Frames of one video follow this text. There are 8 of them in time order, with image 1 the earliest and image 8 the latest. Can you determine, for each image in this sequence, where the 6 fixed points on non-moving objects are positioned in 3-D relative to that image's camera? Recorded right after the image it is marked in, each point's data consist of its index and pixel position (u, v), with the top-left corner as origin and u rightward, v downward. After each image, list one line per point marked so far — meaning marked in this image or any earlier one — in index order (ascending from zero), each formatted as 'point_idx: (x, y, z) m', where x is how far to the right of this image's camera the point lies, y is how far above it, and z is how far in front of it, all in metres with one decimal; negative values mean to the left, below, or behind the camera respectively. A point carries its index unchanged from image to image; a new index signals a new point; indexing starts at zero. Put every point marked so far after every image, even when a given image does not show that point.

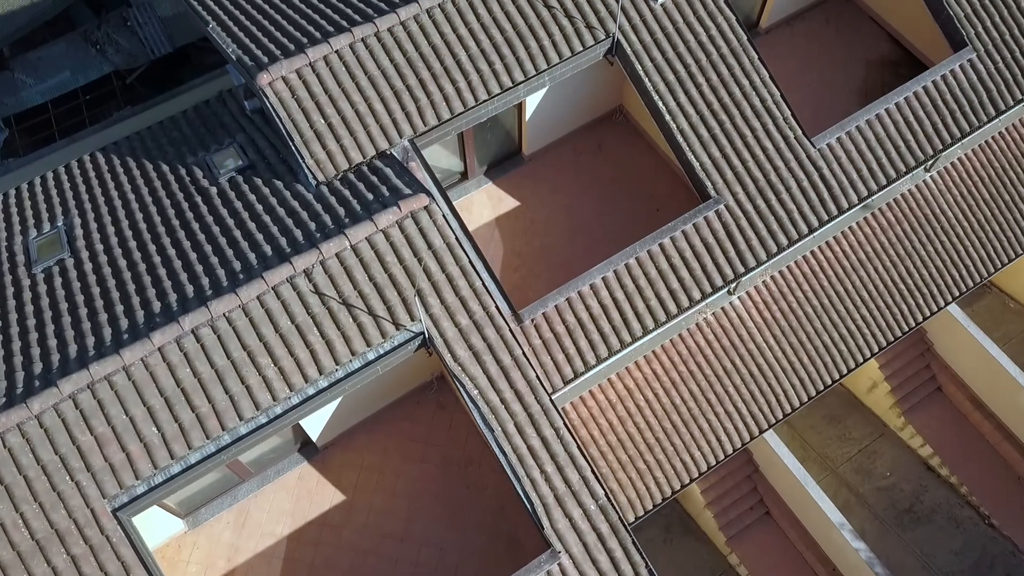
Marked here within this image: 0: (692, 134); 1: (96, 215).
0: (+4.2, +3.6, +15.7) m
1: (-9.4, +1.7, +15.4) m
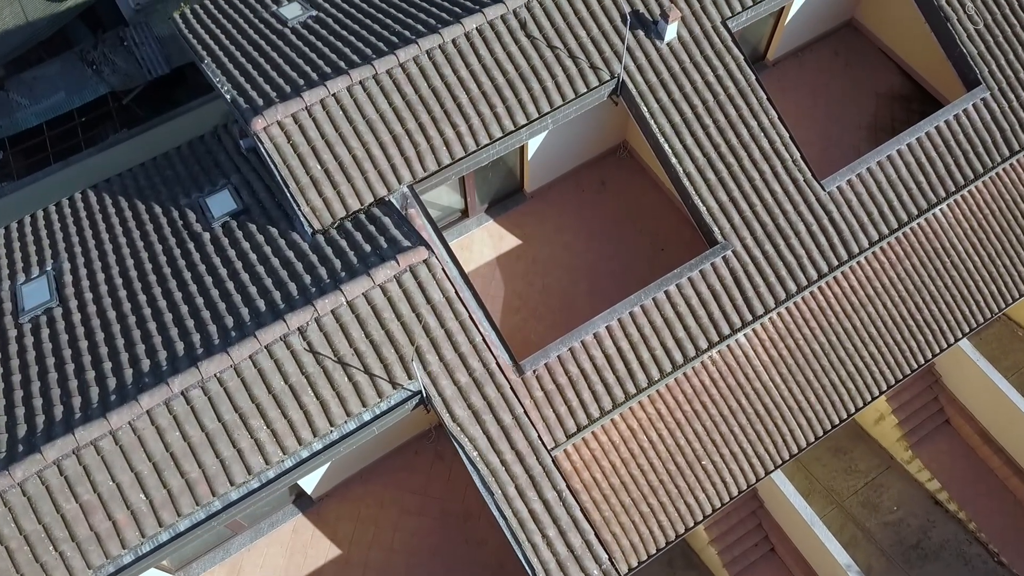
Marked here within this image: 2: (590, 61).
0: (+4.2, +2.5, +15.3) m
1: (-9.3, +0.7, +14.9) m
2: (+1.7, +5.1, +15.2) m
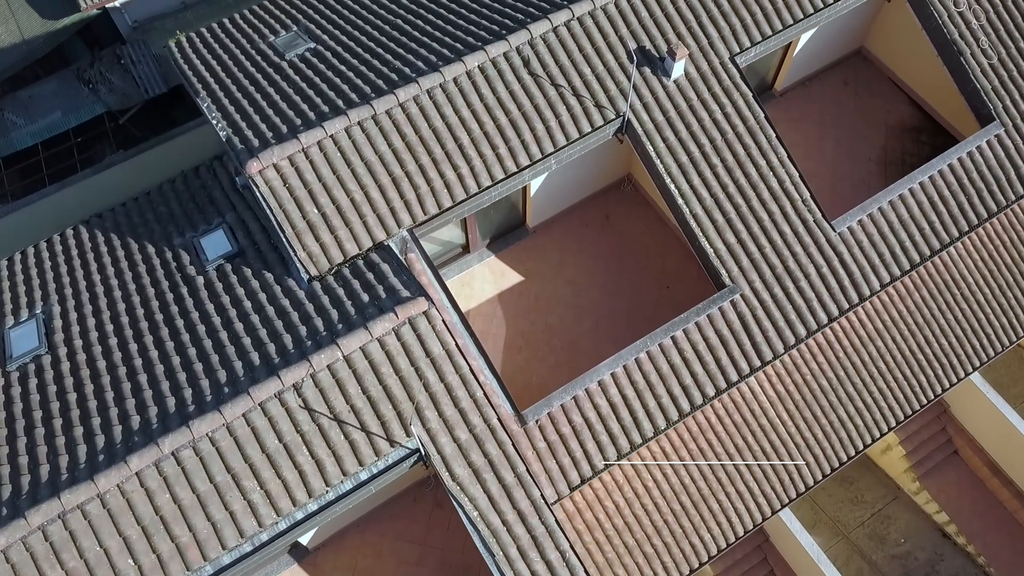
0: (+4.2, +1.5, +14.9) m
1: (-9.3, -0.3, +14.6) m
2: (+1.8, +4.1, +14.8) m
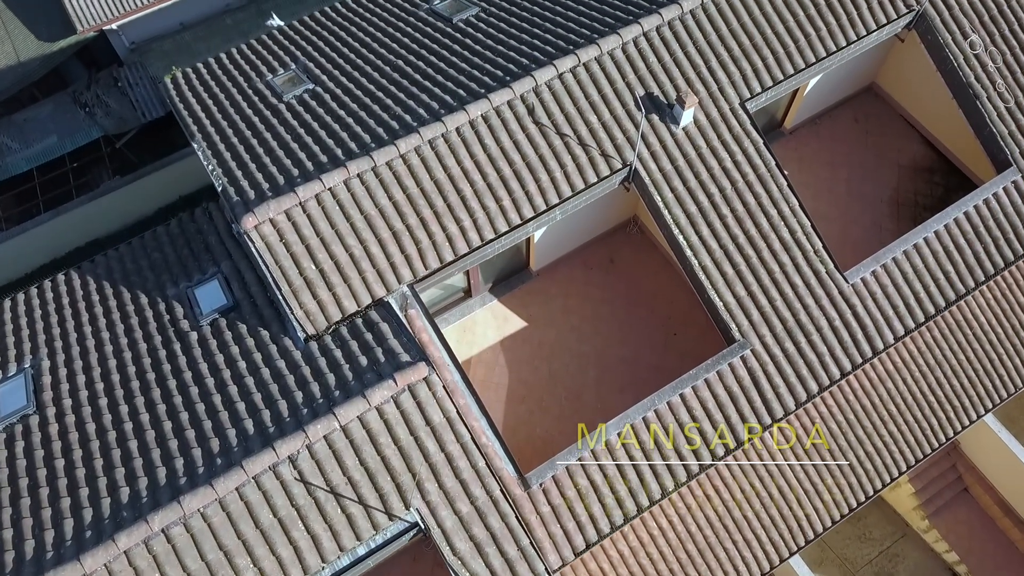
0: (+4.3, +0.4, +14.5) m
1: (-9.2, -1.4, +14.1) m
2: (+1.9, +2.9, +14.4) m
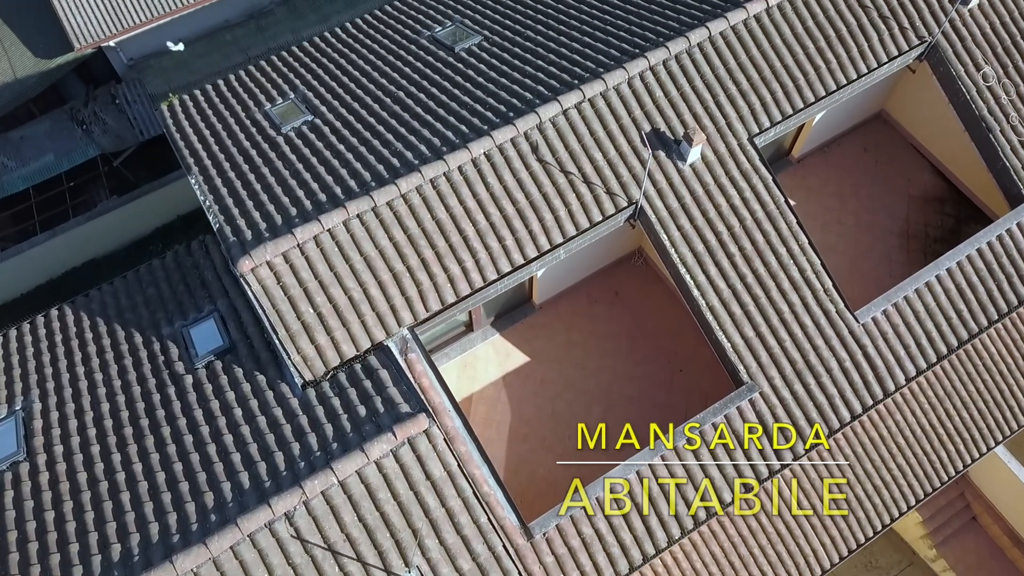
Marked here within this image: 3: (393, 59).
0: (+4.4, -0.5, +14.1) m
1: (-9.2, -2.2, +13.8) m
2: (+1.9, +2.1, +14.0) m
3: (-3.0, +5.7, +17.1) m
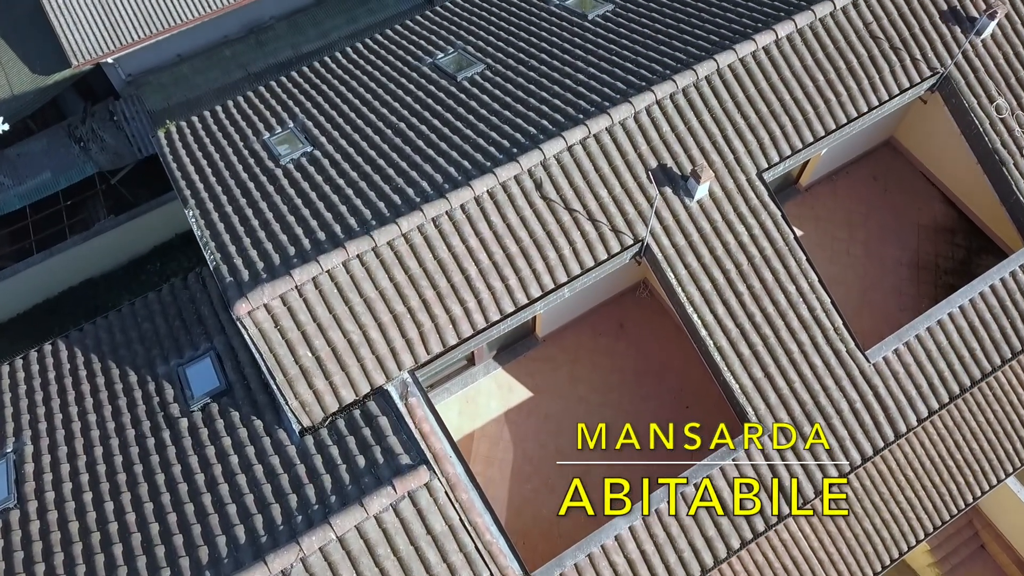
0: (+4.4, -1.3, +13.8) m
1: (-9.1, -3.0, +13.5) m
2: (+2.0, +1.3, +13.7) m
3: (-2.9, +4.9, +16.8) m
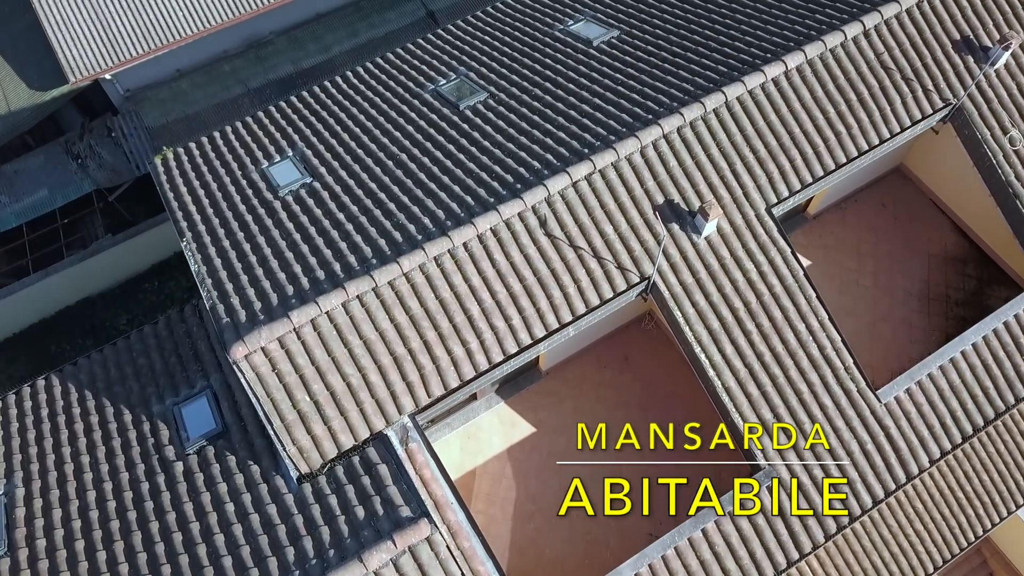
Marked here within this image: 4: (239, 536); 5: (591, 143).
0: (+4.5, -2.1, +13.5) m
1: (-9.1, -3.8, +13.2) m
2: (+2.1, +0.5, +13.4) m
3: (-2.8, +4.2, +16.5) m
4: (-4.6, -4.2, +11.5) m
5: (+1.6, +3.0, +14.0) m
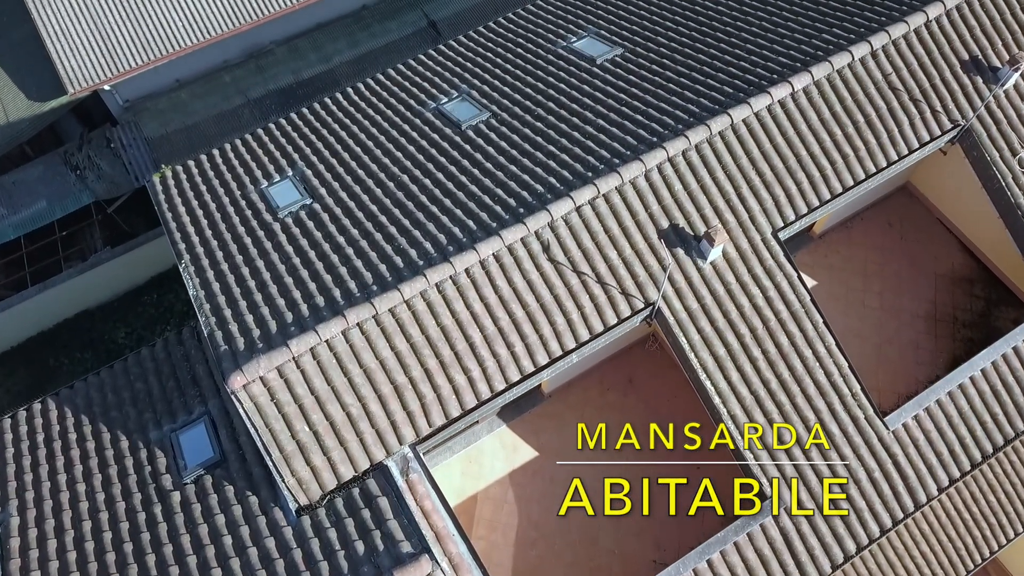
0: (+4.5, -2.6, +13.3) m
1: (-9.0, -4.3, +13.0) m
2: (+2.1, 0.0, +13.2) m
3: (-2.8, +3.7, +16.3) m
4: (-4.6, -4.7, +11.3) m
5: (+1.7, +2.5, +13.8) m
